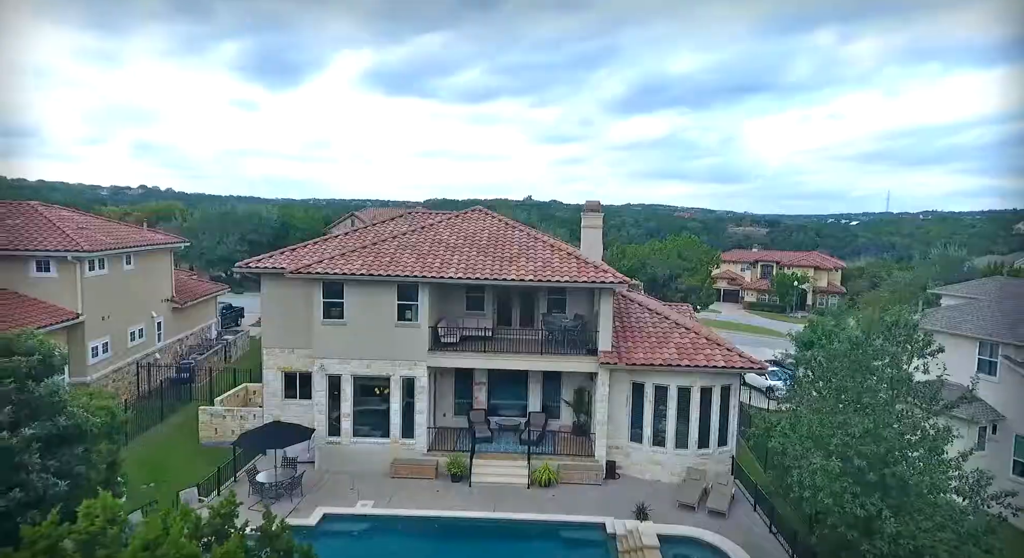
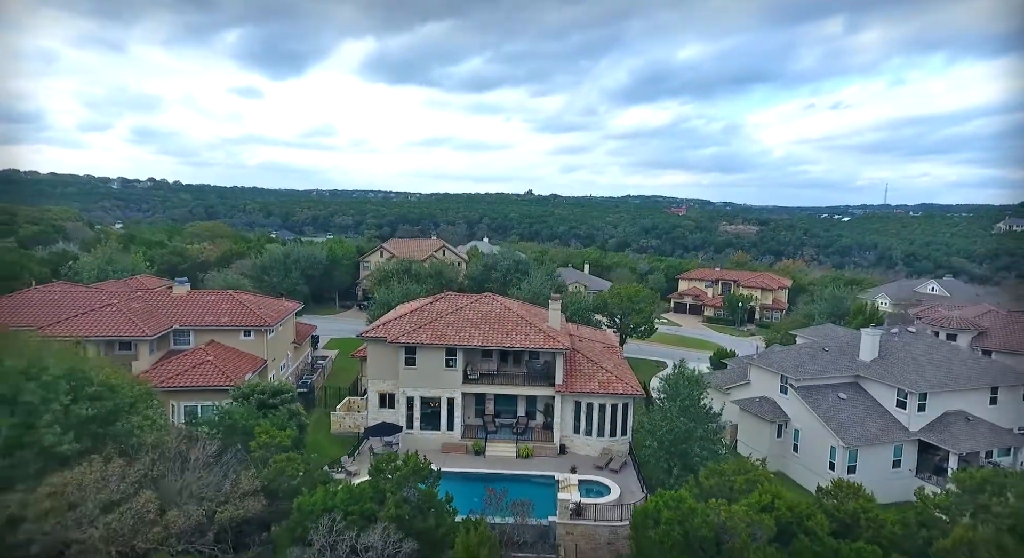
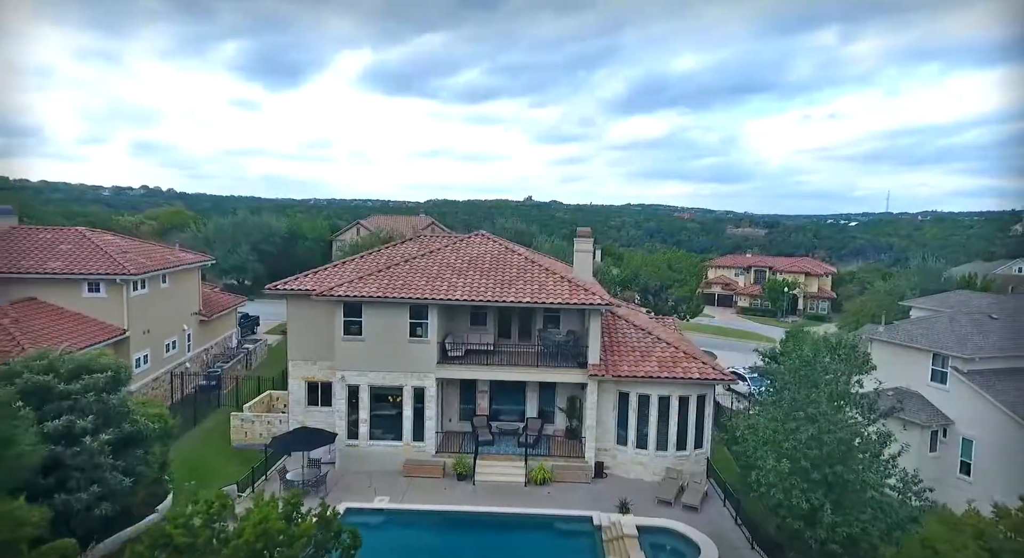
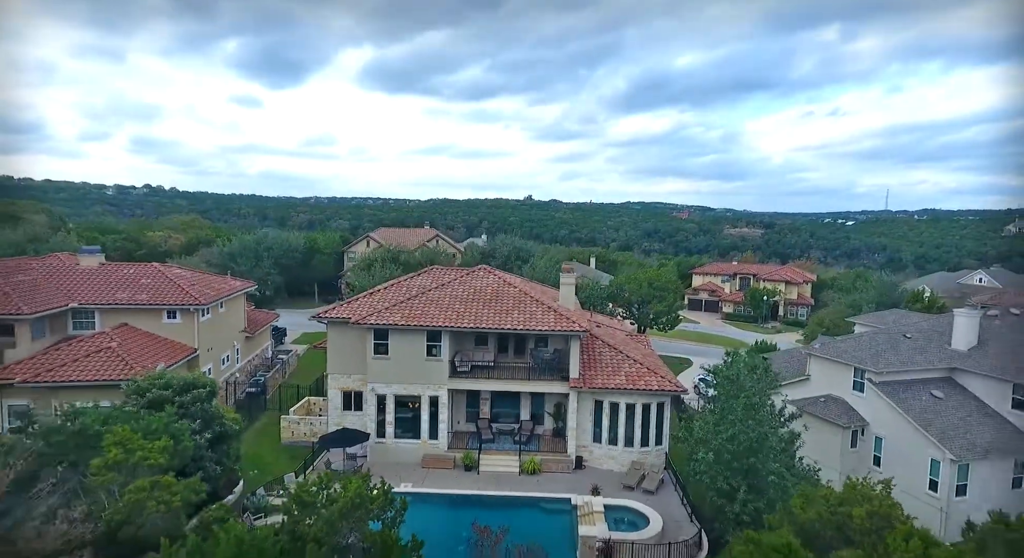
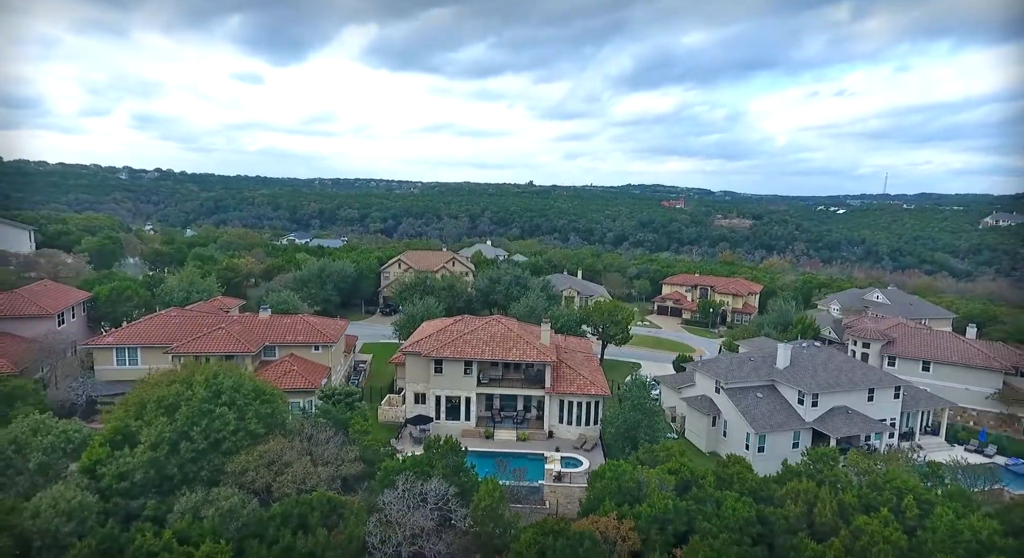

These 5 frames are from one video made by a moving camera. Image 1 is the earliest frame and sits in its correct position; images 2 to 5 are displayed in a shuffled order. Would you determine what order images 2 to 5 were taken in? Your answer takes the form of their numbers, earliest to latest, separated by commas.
3, 4, 2, 5
